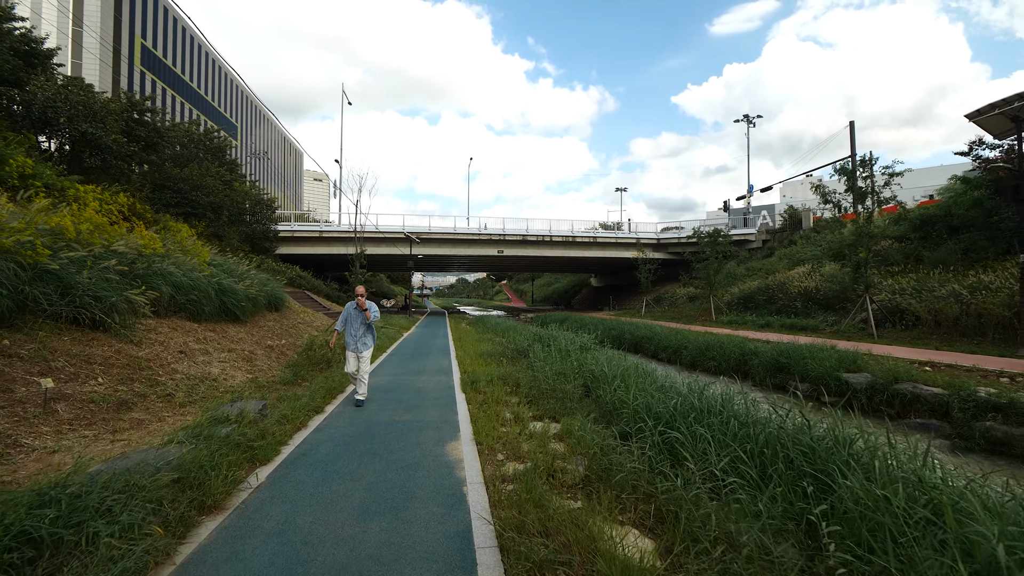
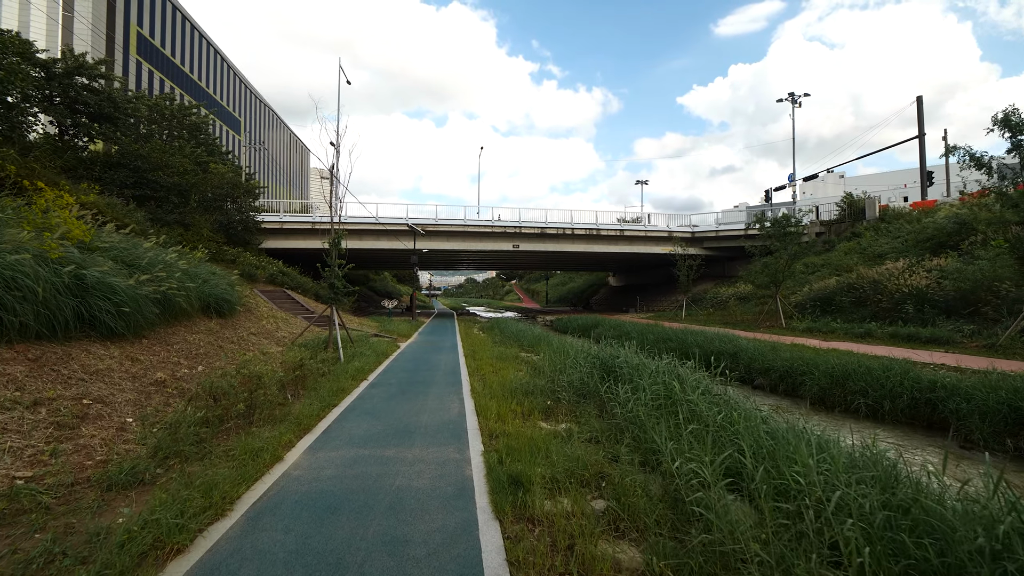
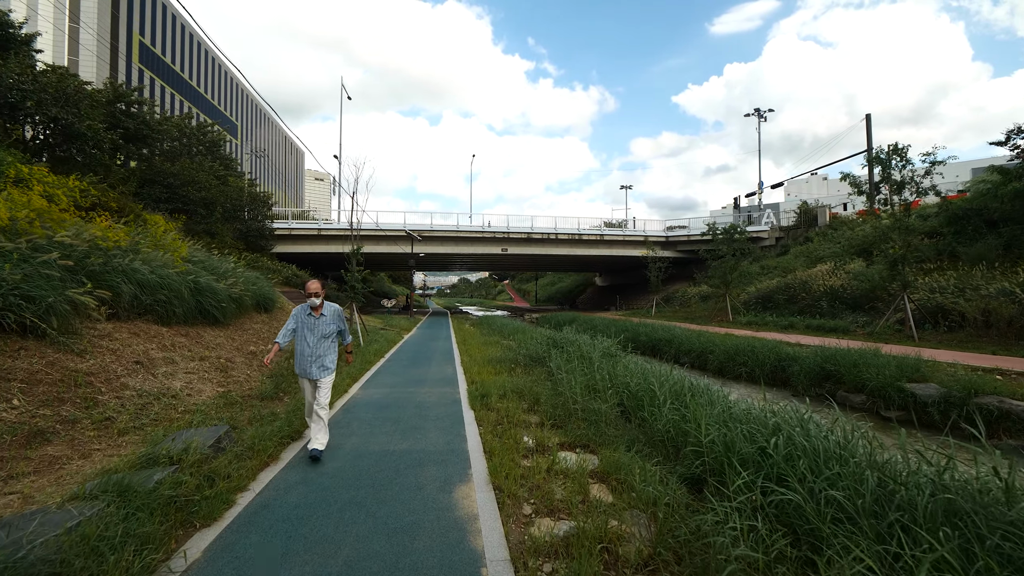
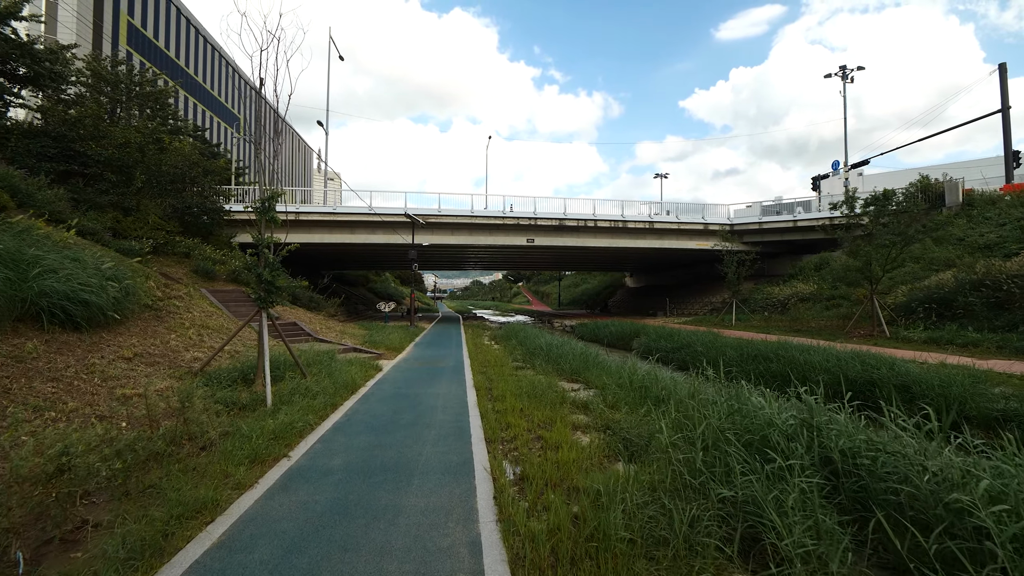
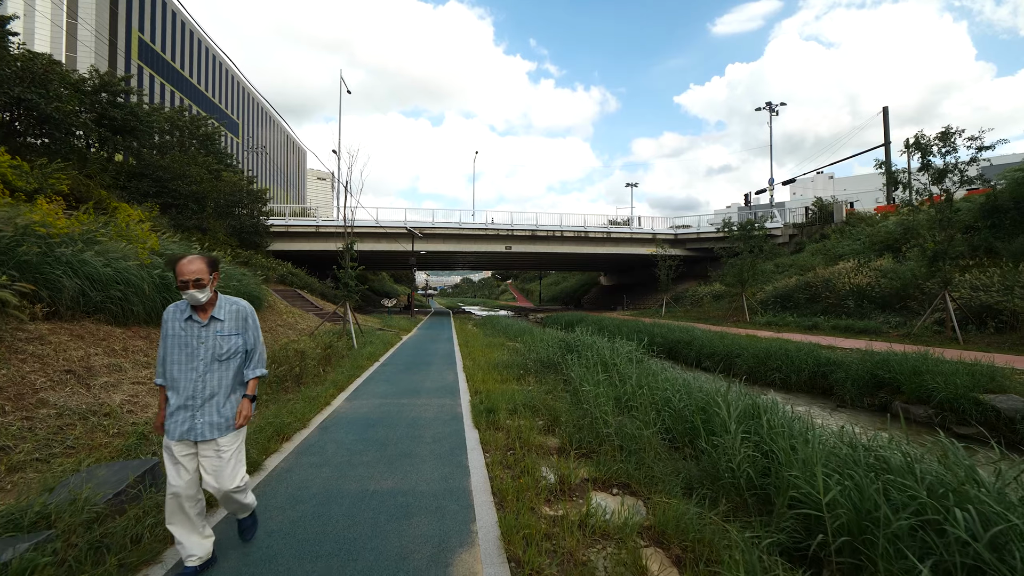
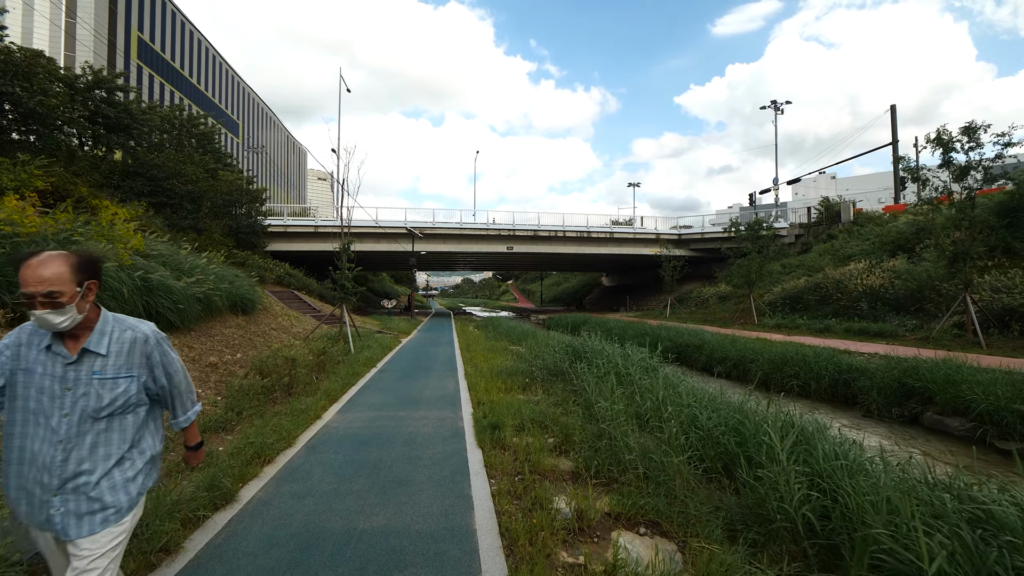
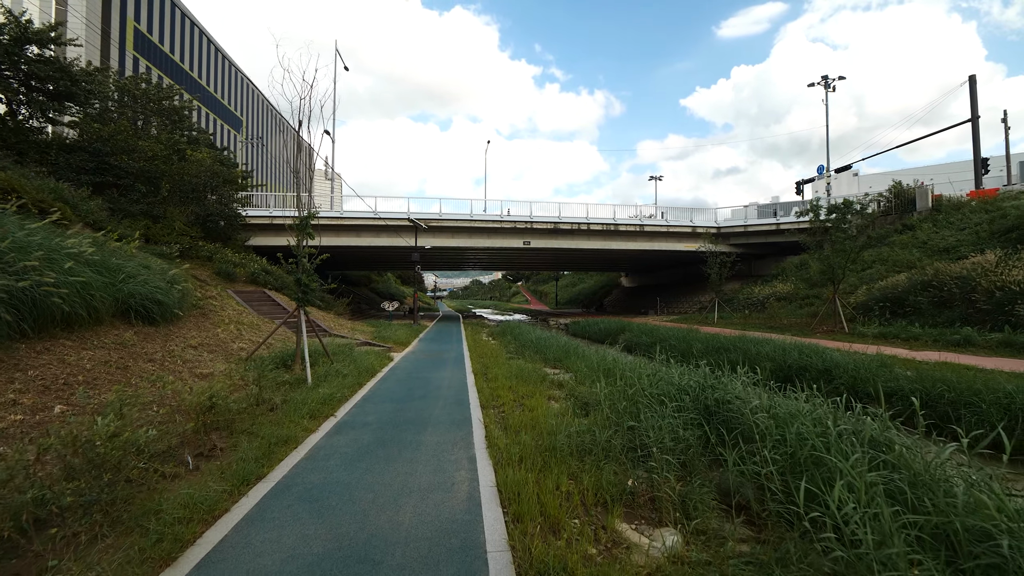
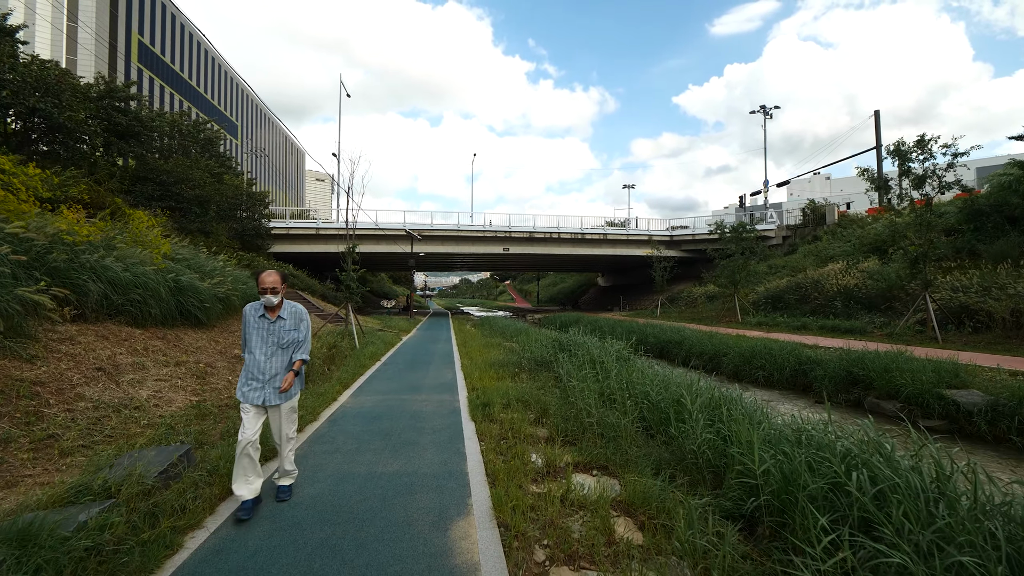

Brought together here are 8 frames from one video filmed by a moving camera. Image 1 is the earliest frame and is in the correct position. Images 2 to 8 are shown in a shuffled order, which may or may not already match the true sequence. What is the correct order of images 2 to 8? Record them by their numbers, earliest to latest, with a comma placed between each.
3, 8, 5, 6, 2, 7, 4
